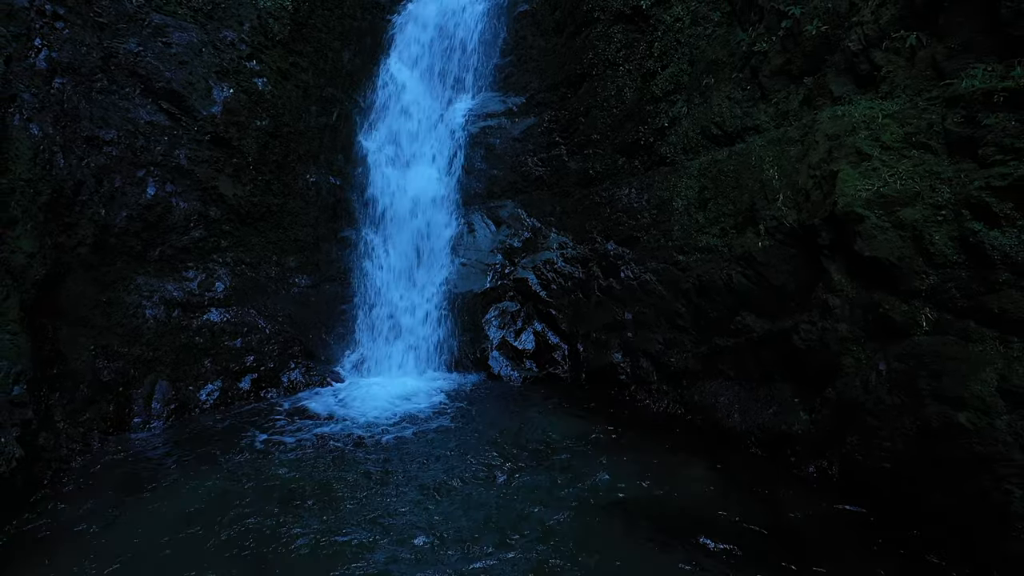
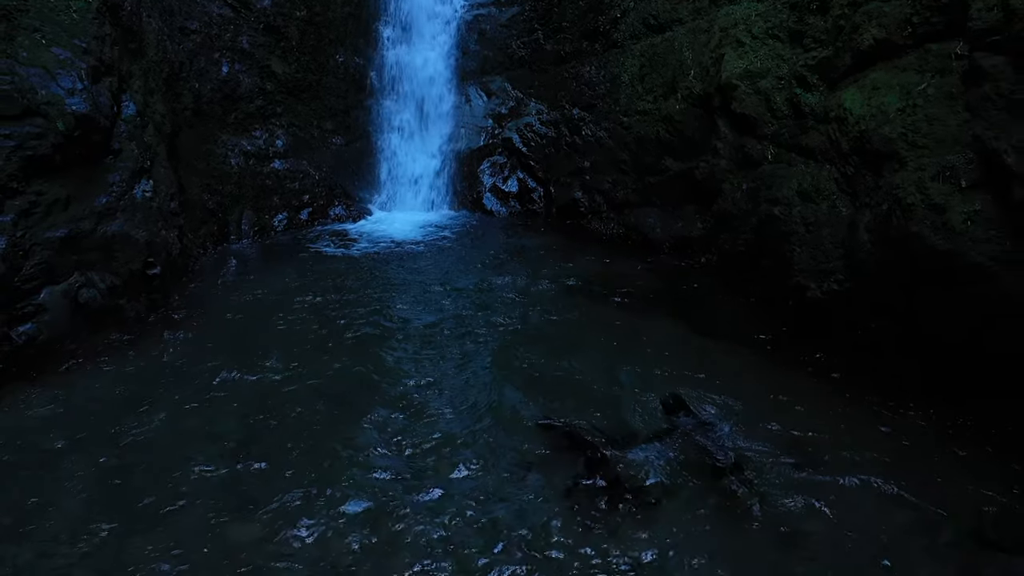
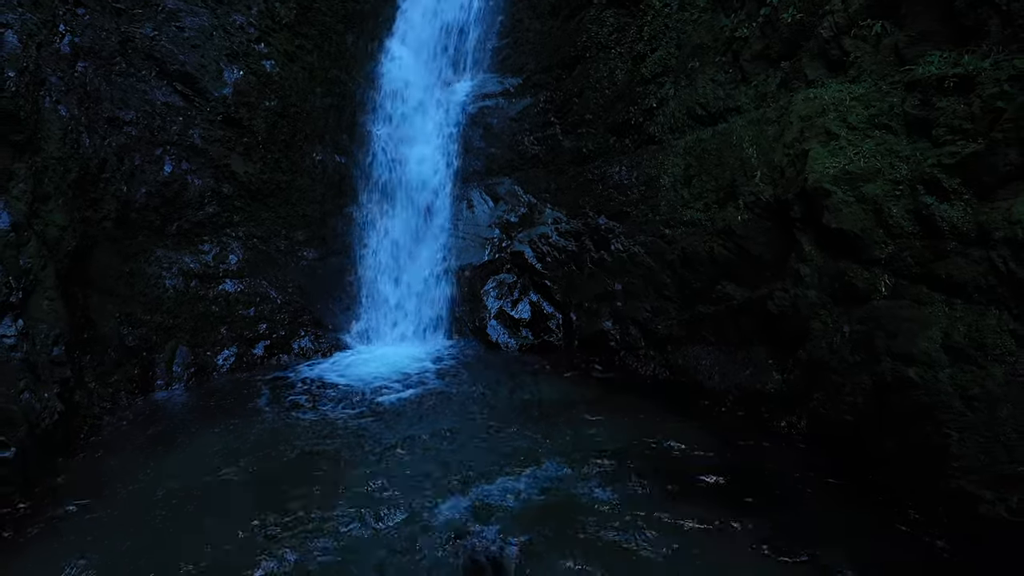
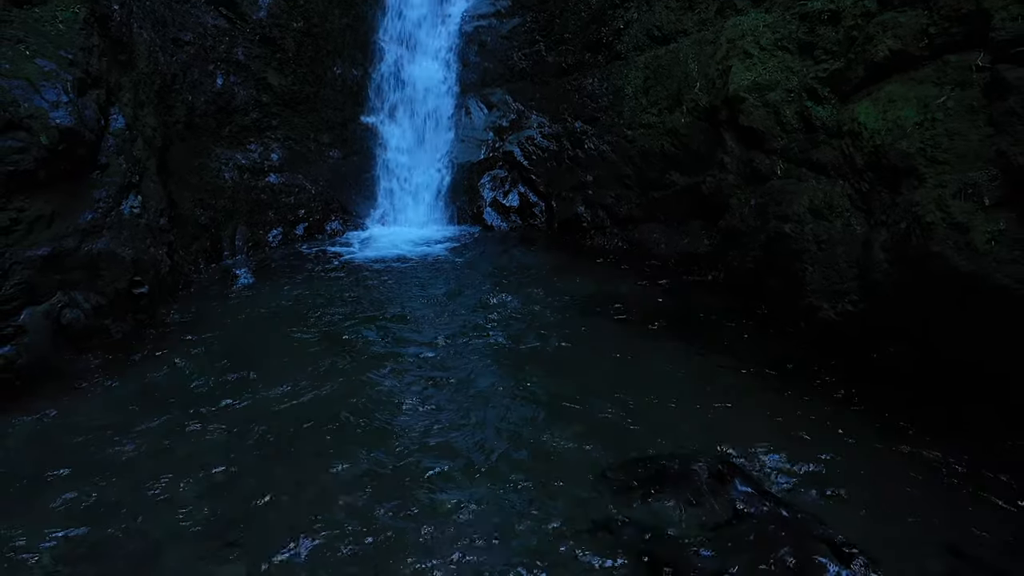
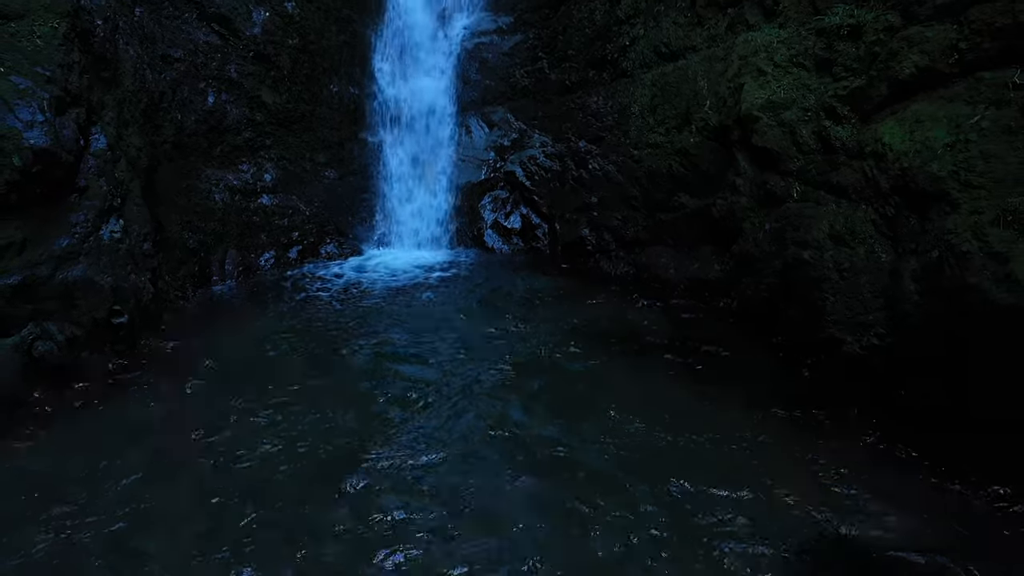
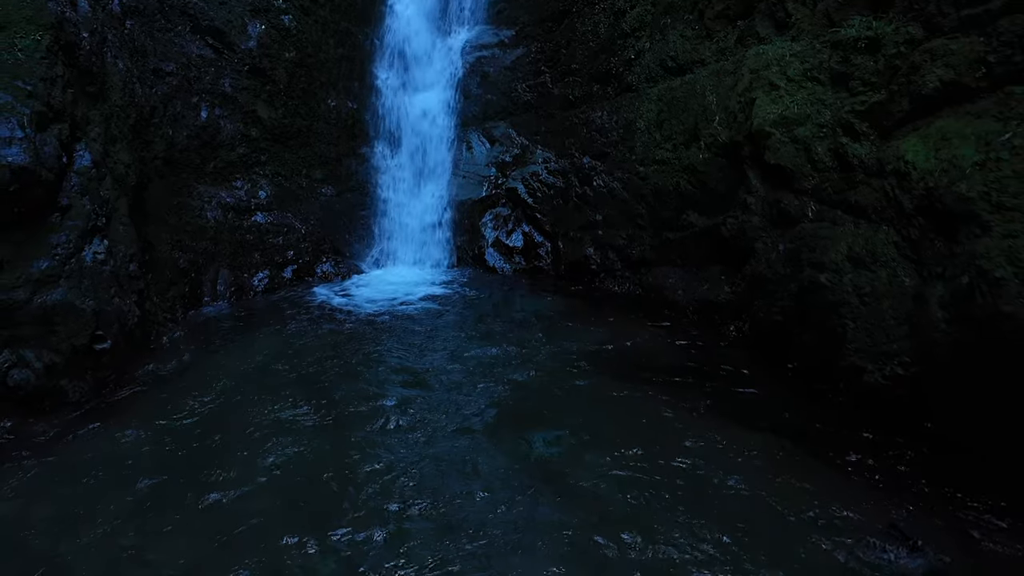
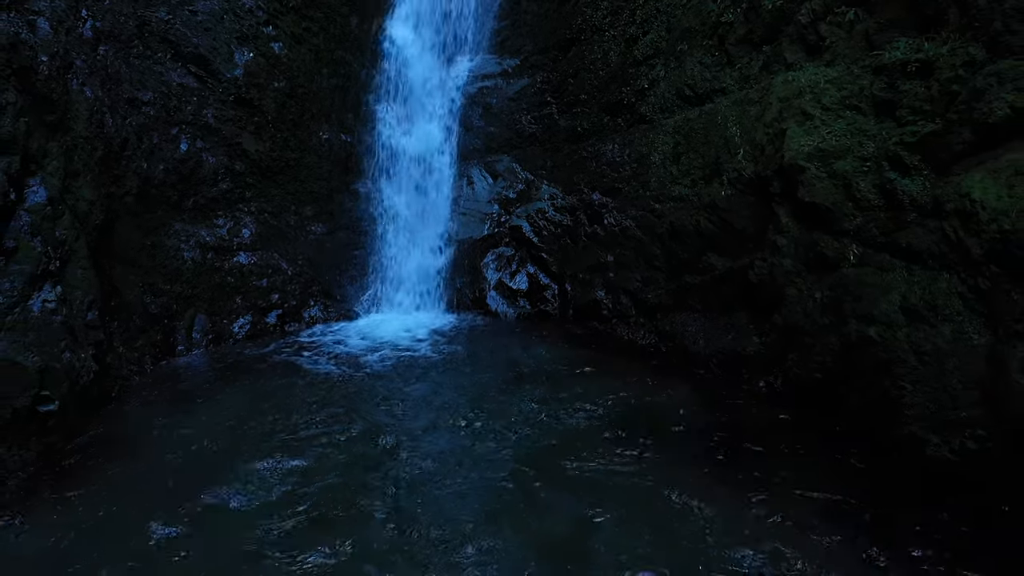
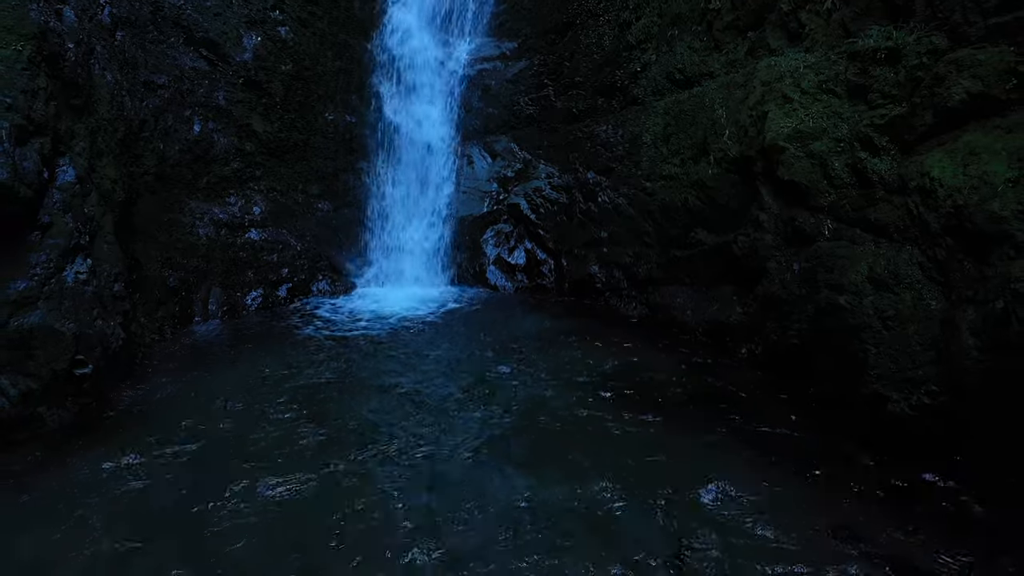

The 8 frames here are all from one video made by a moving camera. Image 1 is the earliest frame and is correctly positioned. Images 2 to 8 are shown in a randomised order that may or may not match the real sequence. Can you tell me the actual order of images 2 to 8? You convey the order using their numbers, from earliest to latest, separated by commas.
3, 7, 8, 6, 5, 4, 2
